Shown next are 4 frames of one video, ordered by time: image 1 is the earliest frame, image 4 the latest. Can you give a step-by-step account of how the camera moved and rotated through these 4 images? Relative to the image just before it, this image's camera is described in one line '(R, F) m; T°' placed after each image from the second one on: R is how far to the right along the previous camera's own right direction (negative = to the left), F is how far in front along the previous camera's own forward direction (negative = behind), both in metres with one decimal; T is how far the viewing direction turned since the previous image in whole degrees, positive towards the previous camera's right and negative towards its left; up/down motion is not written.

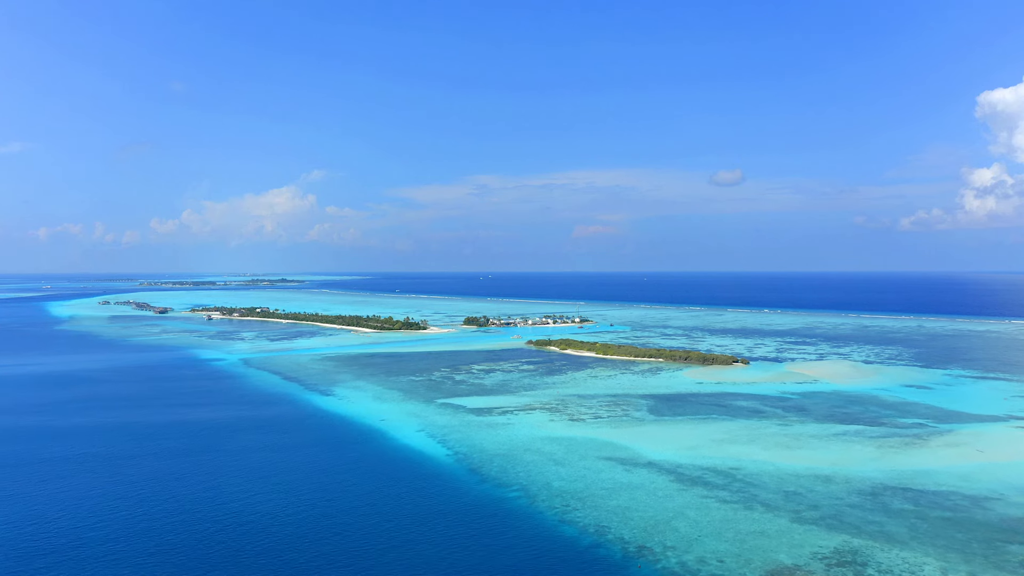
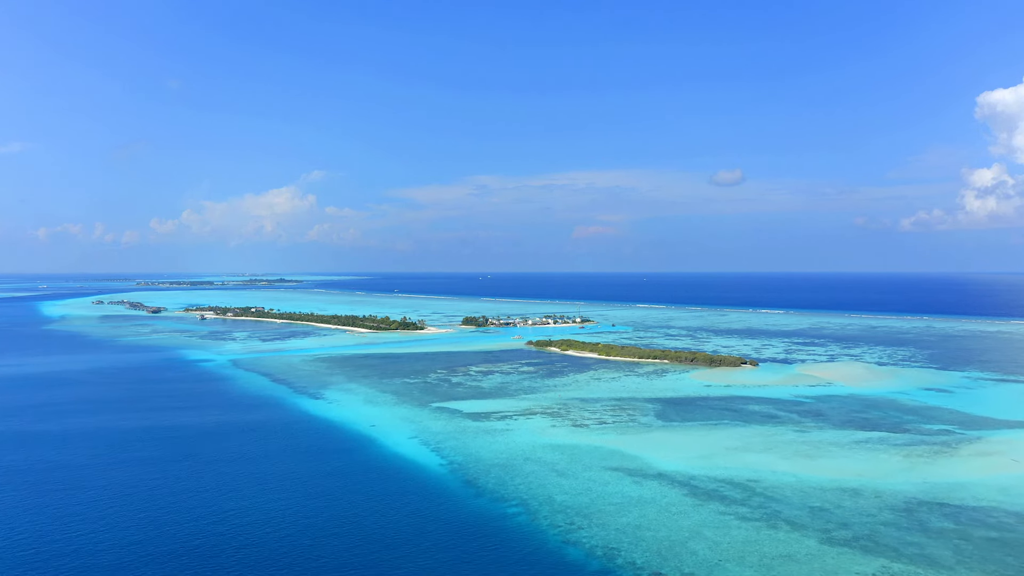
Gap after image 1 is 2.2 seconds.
(0.0, +1.1) m; 0°
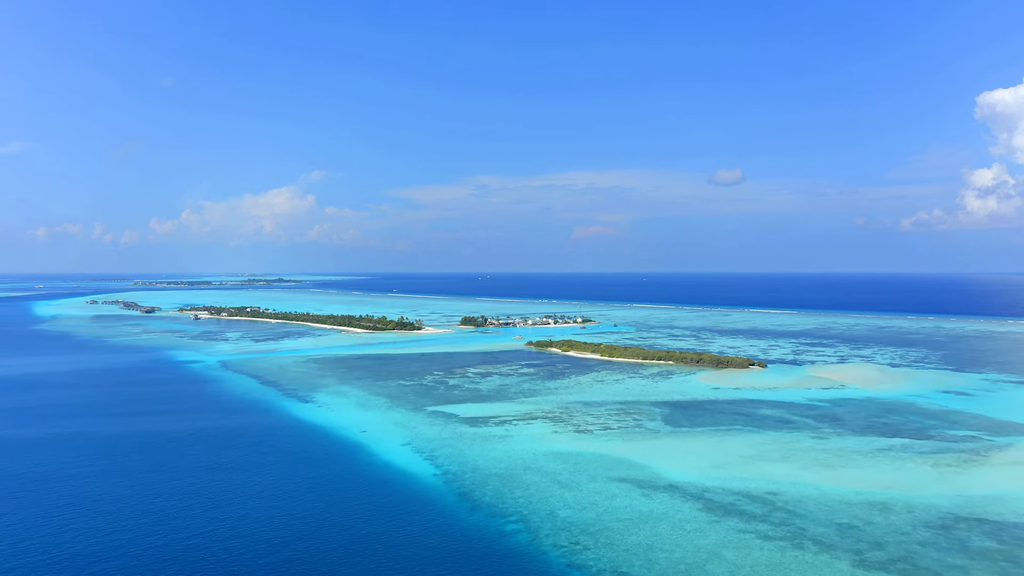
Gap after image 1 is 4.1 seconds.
(0.0, +1.0) m; 0°
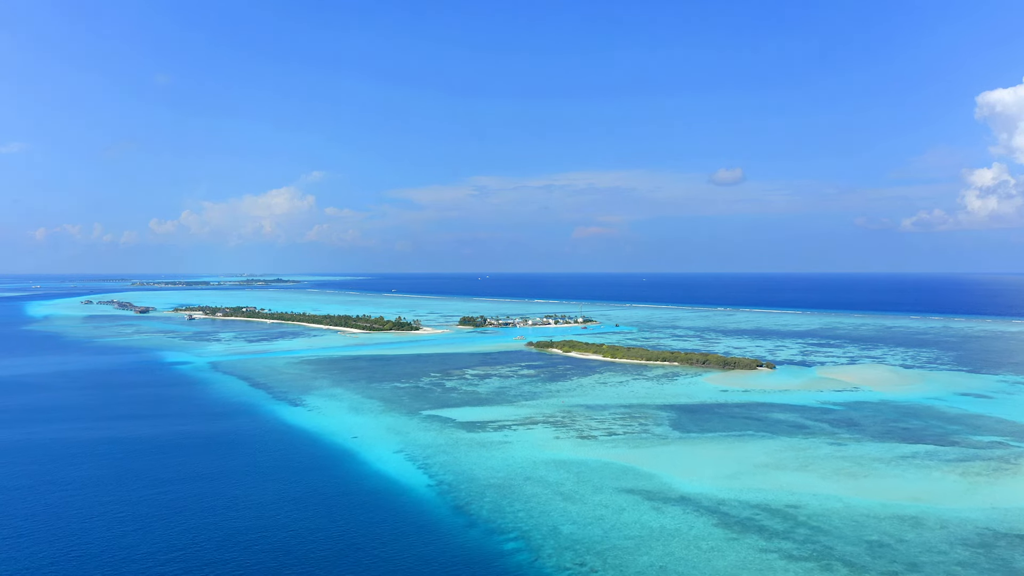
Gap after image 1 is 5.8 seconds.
(0.0, +0.9) m; 0°
